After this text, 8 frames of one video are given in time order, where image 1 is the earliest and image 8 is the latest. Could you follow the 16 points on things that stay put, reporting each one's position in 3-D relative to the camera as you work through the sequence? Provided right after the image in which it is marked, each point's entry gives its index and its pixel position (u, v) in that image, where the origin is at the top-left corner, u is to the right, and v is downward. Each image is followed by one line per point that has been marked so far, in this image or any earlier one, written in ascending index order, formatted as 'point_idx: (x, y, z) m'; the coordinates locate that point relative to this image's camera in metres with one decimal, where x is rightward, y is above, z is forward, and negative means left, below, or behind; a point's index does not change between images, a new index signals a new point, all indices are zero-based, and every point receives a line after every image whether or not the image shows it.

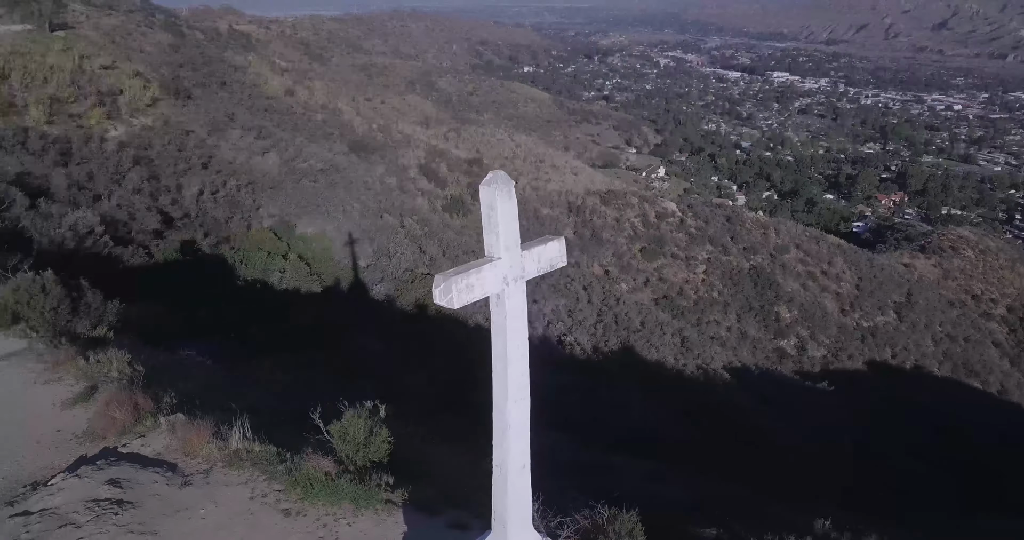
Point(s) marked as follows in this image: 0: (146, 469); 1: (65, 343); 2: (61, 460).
0: (-2.5, -1.4, +5.3) m
1: (-4.6, -0.8, +7.9) m
2: (-3.4, -1.4, +5.7) m
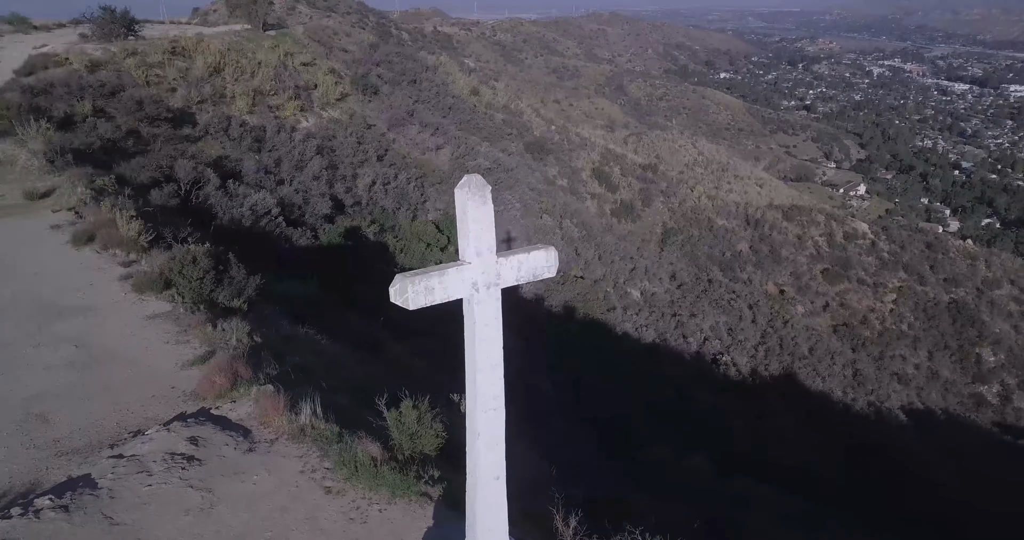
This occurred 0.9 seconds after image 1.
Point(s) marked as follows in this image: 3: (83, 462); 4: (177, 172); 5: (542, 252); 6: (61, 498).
0: (-2.2, -1.2, +5.7) m
1: (-3.6, -0.5, +8.8) m
2: (-2.9, -1.2, +6.4) m
3: (-3.2, -1.4, +5.5) m
4: (-7.7, +2.3, +17.4) m
5: (+0.2, +0.1, +3.2) m
6: (-2.9, -1.5, +4.9) m
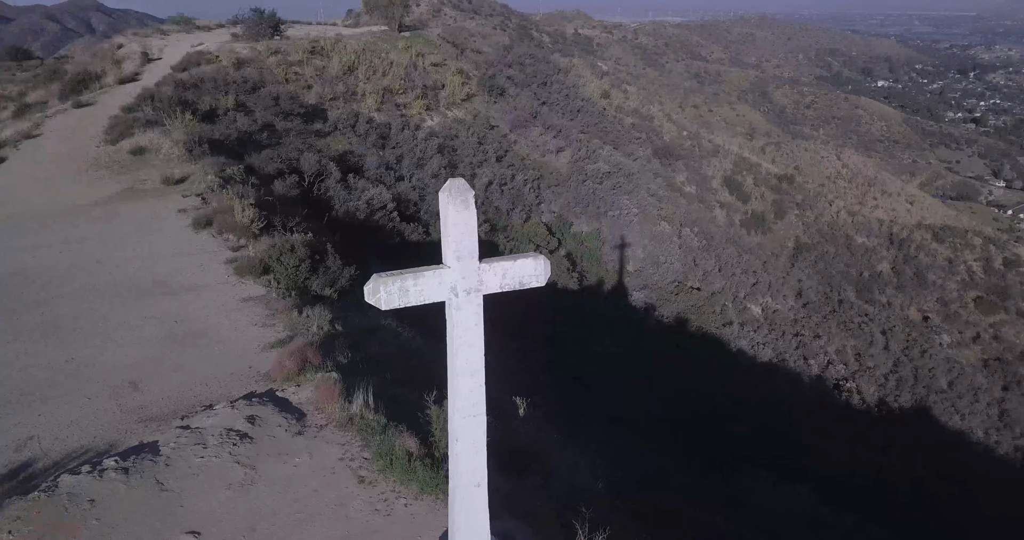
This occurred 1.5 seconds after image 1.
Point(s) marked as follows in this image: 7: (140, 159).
0: (-1.8, -1.1, +6.0) m
1: (-2.6, -0.3, +9.3) m
2: (-2.4, -1.1, +6.8) m
3: (-2.8, -1.3, +6.0) m
4: (-5.1, +2.6, +18.5) m
5: (+0.1, 0.0, +3.1) m
6: (-2.7, -1.4, +5.3) m
7: (-7.8, +2.3, +15.9) m
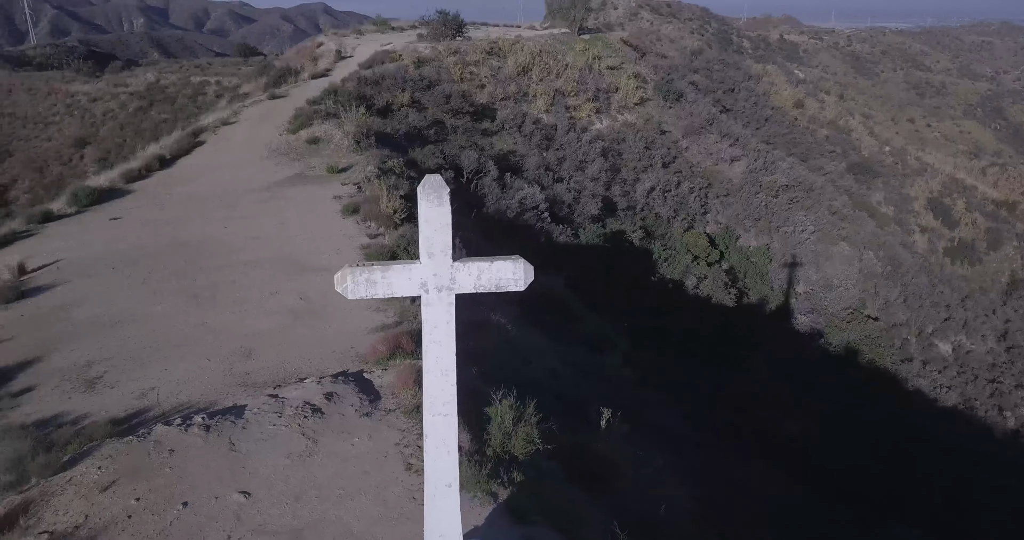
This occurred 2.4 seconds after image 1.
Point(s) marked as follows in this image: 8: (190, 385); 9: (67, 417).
0: (-1.3, -1.0, +6.3) m
1: (-1.2, -0.2, +9.7) m
2: (-1.7, -0.9, +7.2) m
3: (-2.3, -1.1, +6.5) m
4: (-1.3, +2.8, +19.1) m
5: (0.0, 0.0, +3.0) m
6: (-2.3, -1.2, +5.8) m
7: (-4.5, +2.8, +17.2) m
8: (-3.0, -1.1, +6.9) m
9: (-3.8, -1.2, +6.4) m
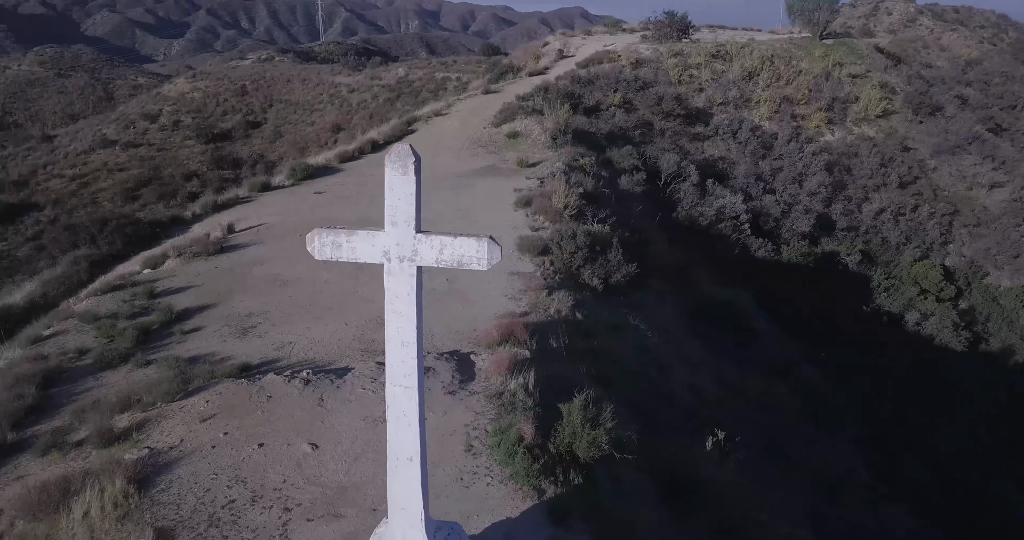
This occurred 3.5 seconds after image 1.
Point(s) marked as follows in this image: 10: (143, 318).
0: (-0.5, -0.9, +6.4) m
1: (+0.6, -0.1, +9.6) m
2: (-0.6, -0.8, +7.4) m
3: (-1.4, -0.8, +6.9) m
4: (+3.6, +2.6, +18.7) m
5: (-0.1, +0.1, +2.9) m
6: (-1.7, -0.9, +6.3) m
7: (0.0, +3.0, +17.8) m
8: (-1.9, -0.7, +7.6) m
9: (-2.9, -0.8, +7.2) m
10: (-4.0, -0.5, +8.2) m
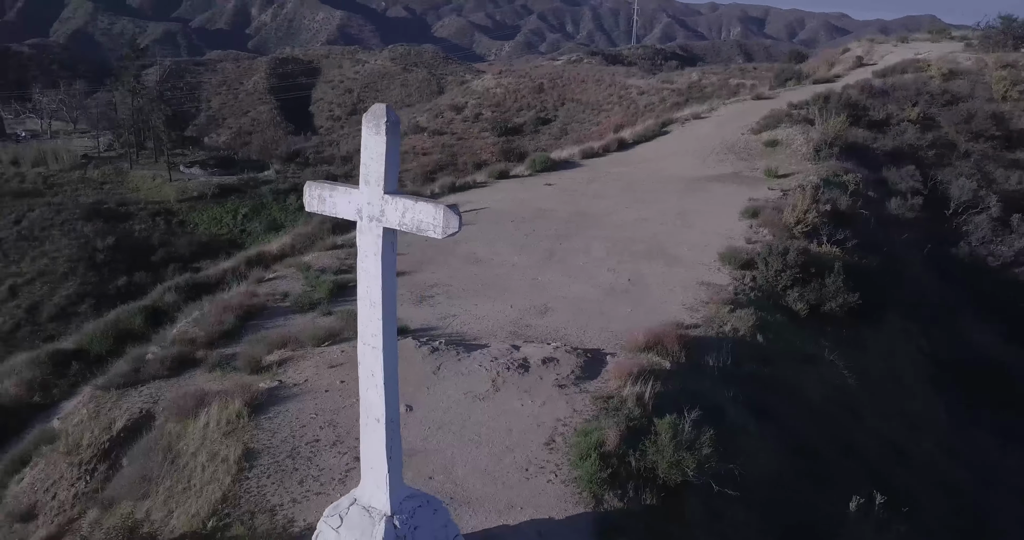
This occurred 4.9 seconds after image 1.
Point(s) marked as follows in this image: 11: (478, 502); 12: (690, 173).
0: (+0.5, -0.8, +6.3) m
1: (+2.8, -0.3, +8.8) m
2: (+0.8, -0.7, +7.2) m
3: (-0.1, -0.7, +7.1) m
4: (+9.3, +1.7, +16.1) m
5: (-0.3, +0.2, +2.8) m
6: (-0.6, -0.7, +6.6) m
7: (+5.6, +2.6, +16.6) m
8: (-0.4, -0.5, +7.8) m
9: (-1.4, -0.5, +7.9) m
10: (-2.0, -0.1, +9.1) m
11: (-0.2, -1.4, +4.5) m
12: (+3.6, +2.0, +15.3) m
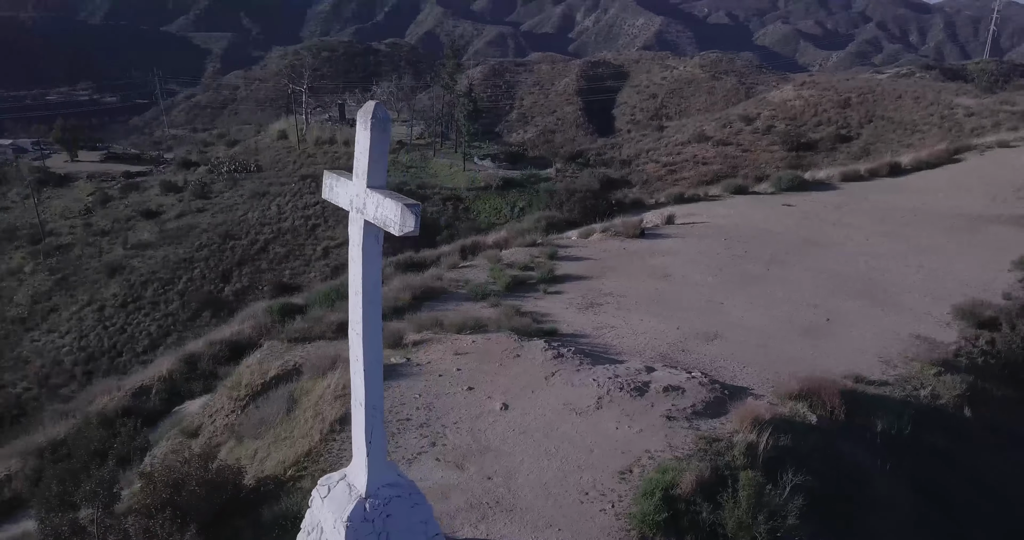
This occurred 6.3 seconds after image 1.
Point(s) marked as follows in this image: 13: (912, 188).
0: (+1.4, -1.0, +5.8) m
1: (+4.5, -0.9, +7.3) m
2: (+2.0, -1.0, +6.6) m
3: (+1.2, -0.8, +6.7) m
4: (+13.4, 0.0, +11.7) m
5: (-0.4, +0.2, +2.8) m
6: (+0.5, -0.7, +6.5) m
7: (+10.4, +1.4, +13.5) m
8: (+1.2, -0.7, +7.5) m
9: (+0.3, -0.5, +8.0) m
10: (+0.2, 0.0, +9.4) m
11: (0.0, -1.4, +4.4) m
12: (+7.9, +1.1, +13.0) m
13: (+7.7, +1.6, +14.4) m
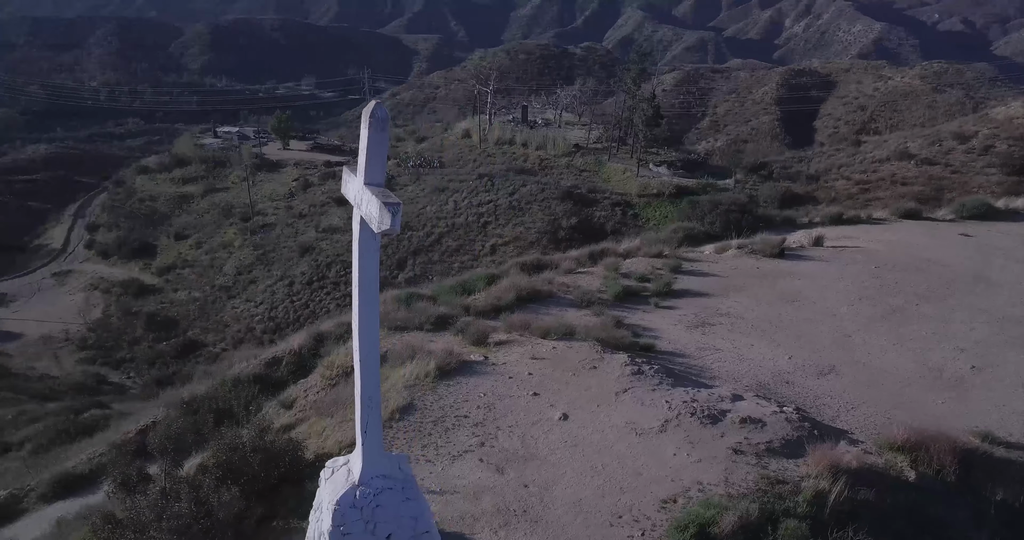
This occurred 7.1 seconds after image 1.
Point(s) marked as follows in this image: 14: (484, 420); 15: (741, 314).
0: (+1.9, -1.2, +5.3) m
1: (+5.3, -1.4, +6.1) m
2: (+2.6, -1.2, +5.9) m
3: (+1.9, -1.0, +6.3) m
4: (+14.9, -1.2, +8.3) m
5: (-0.5, +0.2, +2.9) m
6: (+1.2, -0.8, +6.2) m
7: (+12.5, +0.4, +10.7) m
8: (+2.1, -0.9, +7.1) m
9: (+1.4, -0.6, +7.7) m
10: (+1.6, -0.2, +9.1) m
11: (+0.2, -1.5, +4.4) m
12: (+10.0, +0.2, +10.8) m
13: (+10.2, +0.7, +12.2) m
14: (-0.2, -1.1, +5.4) m
15: (+2.6, -0.5, +8.3) m
